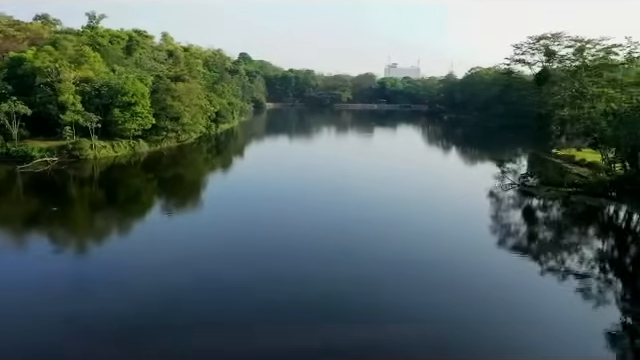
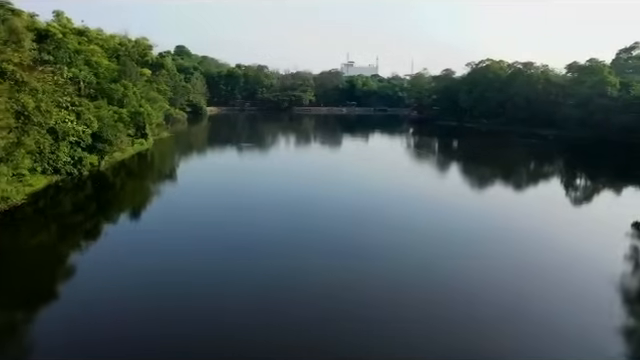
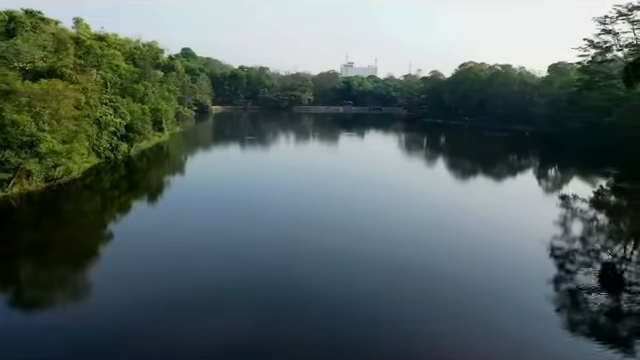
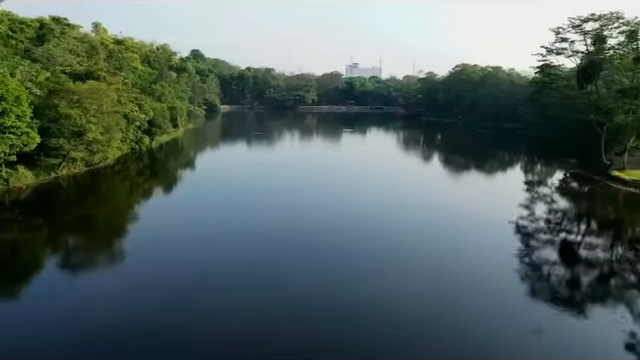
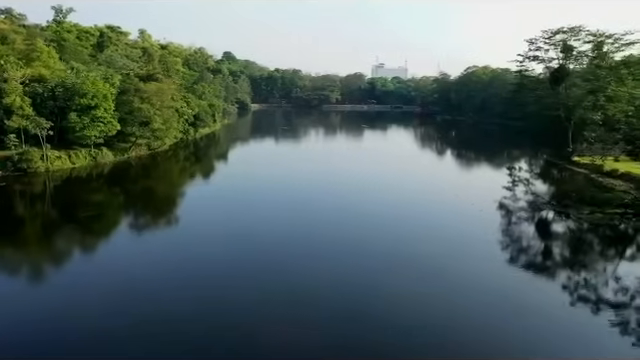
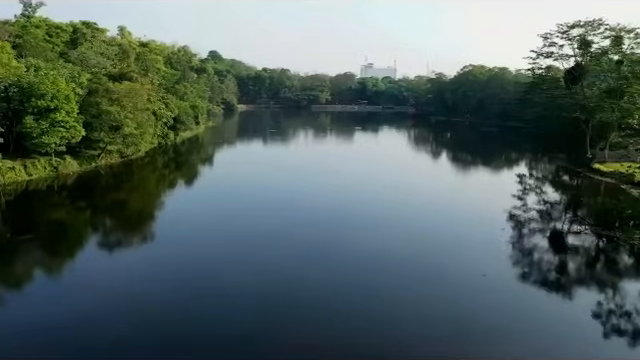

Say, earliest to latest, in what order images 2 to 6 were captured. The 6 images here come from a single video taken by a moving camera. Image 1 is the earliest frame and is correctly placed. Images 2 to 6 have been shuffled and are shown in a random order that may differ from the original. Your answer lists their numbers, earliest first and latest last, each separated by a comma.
5, 6, 4, 3, 2
